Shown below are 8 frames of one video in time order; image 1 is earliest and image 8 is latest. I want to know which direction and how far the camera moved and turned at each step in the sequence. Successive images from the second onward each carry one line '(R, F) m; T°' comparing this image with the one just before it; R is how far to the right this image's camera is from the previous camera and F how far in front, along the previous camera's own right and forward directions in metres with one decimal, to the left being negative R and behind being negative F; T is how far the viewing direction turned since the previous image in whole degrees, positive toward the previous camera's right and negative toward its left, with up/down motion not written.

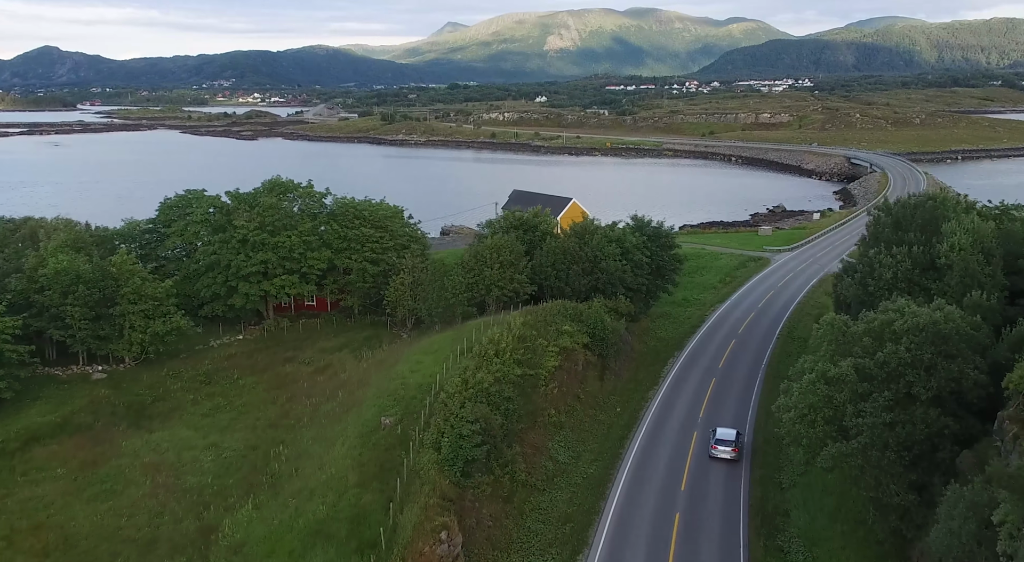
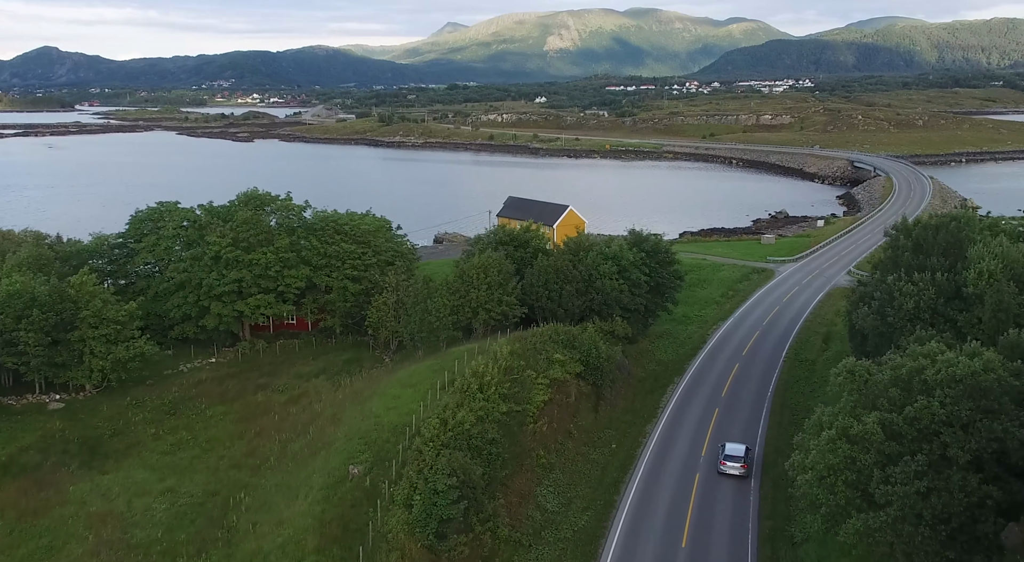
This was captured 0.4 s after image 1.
(+0.4, +2.2) m; 0°
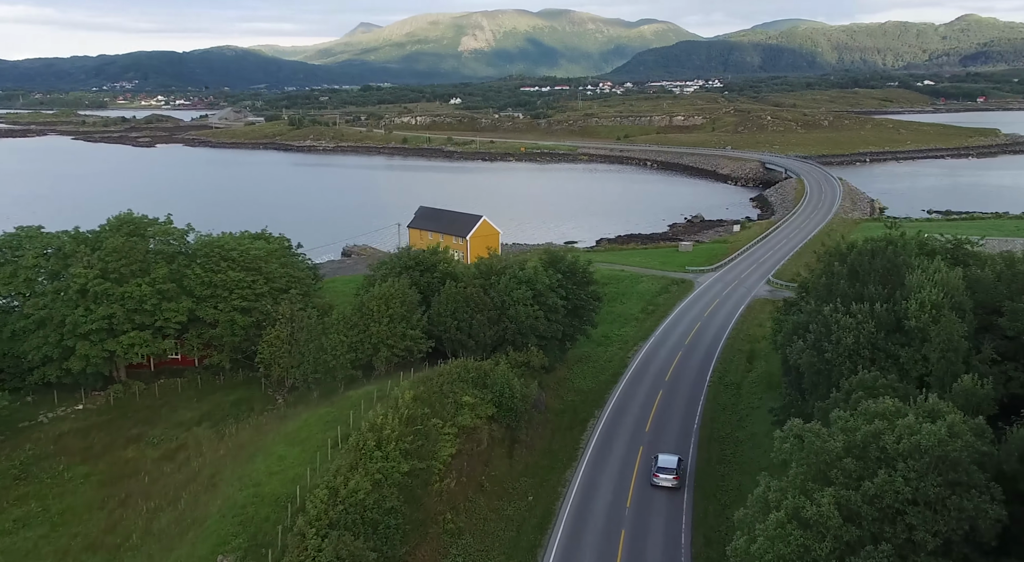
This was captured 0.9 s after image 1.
(+0.5, +2.7) m; +5°
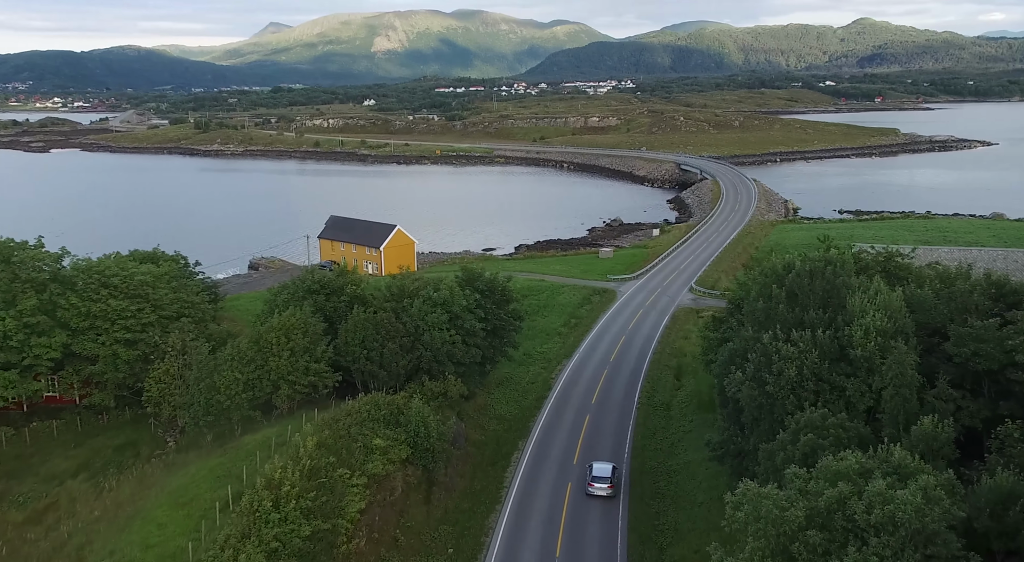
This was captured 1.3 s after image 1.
(+0.2, +2.2) m; +5°
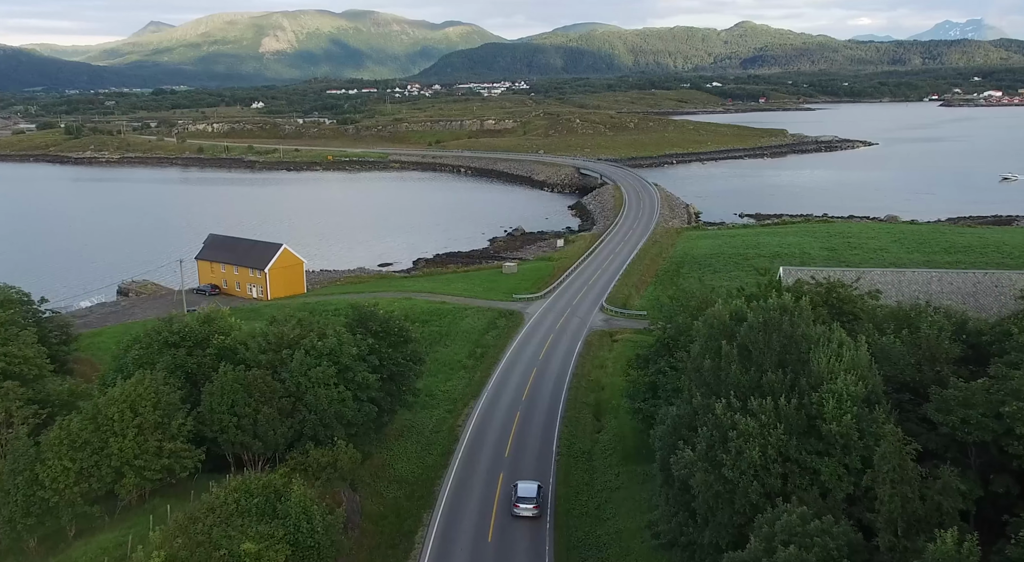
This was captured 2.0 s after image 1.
(0.0, +3.9) m; +6°
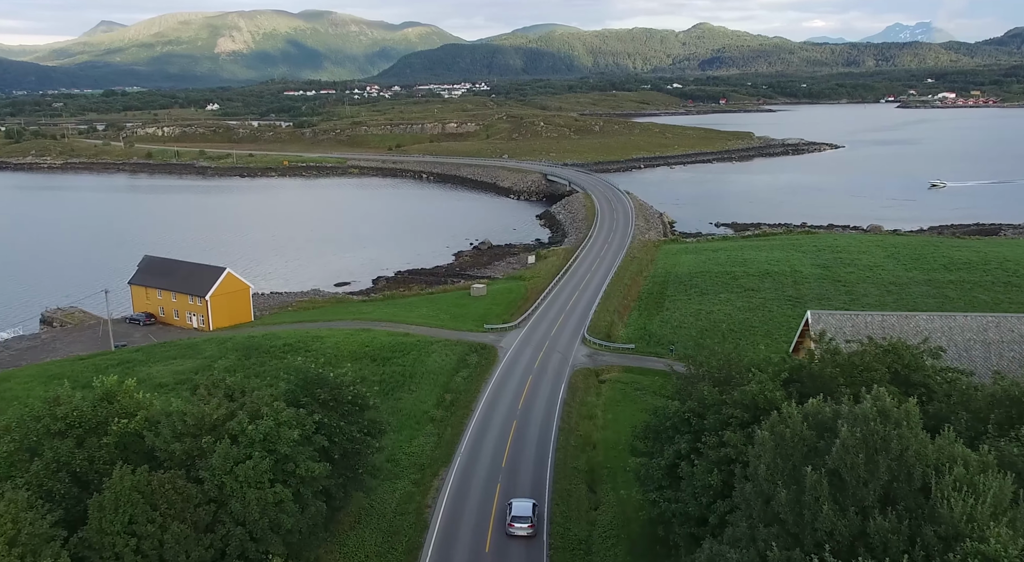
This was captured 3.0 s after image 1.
(-0.5, +5.3) m; +2°
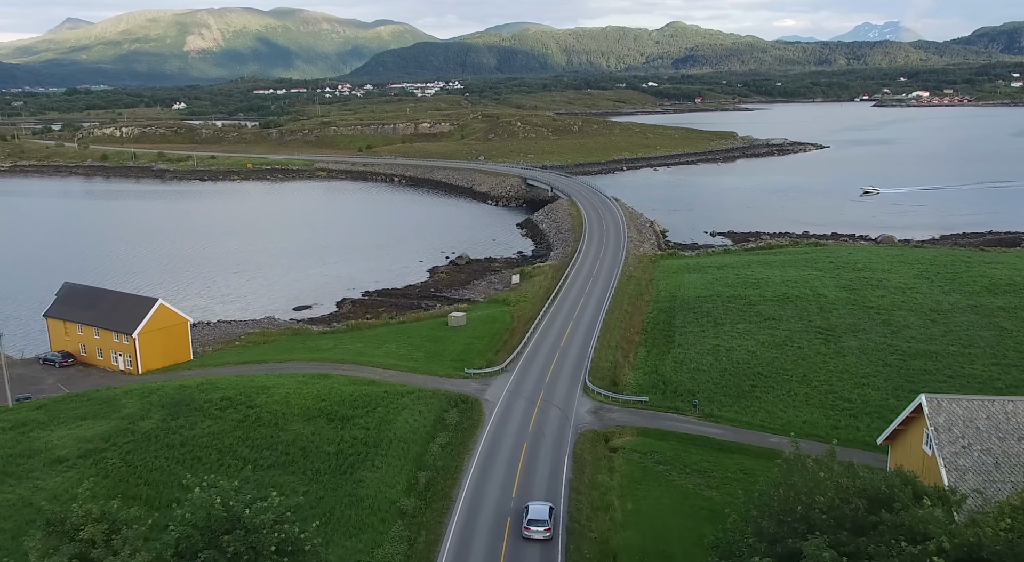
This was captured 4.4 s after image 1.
(-0.5, +7.7) m; +2°
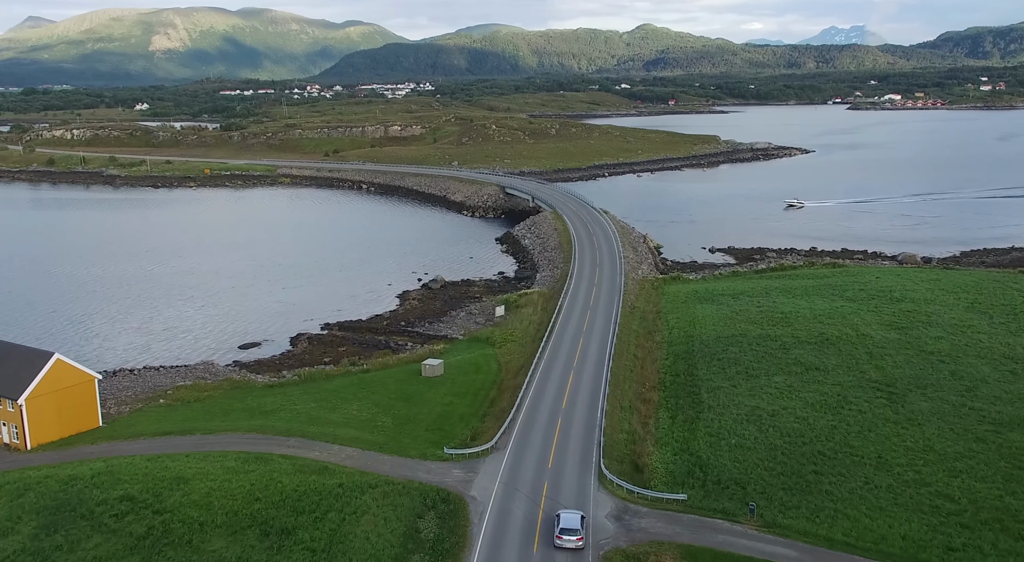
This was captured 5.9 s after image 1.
(-0.7, +8.7) m; +2°
